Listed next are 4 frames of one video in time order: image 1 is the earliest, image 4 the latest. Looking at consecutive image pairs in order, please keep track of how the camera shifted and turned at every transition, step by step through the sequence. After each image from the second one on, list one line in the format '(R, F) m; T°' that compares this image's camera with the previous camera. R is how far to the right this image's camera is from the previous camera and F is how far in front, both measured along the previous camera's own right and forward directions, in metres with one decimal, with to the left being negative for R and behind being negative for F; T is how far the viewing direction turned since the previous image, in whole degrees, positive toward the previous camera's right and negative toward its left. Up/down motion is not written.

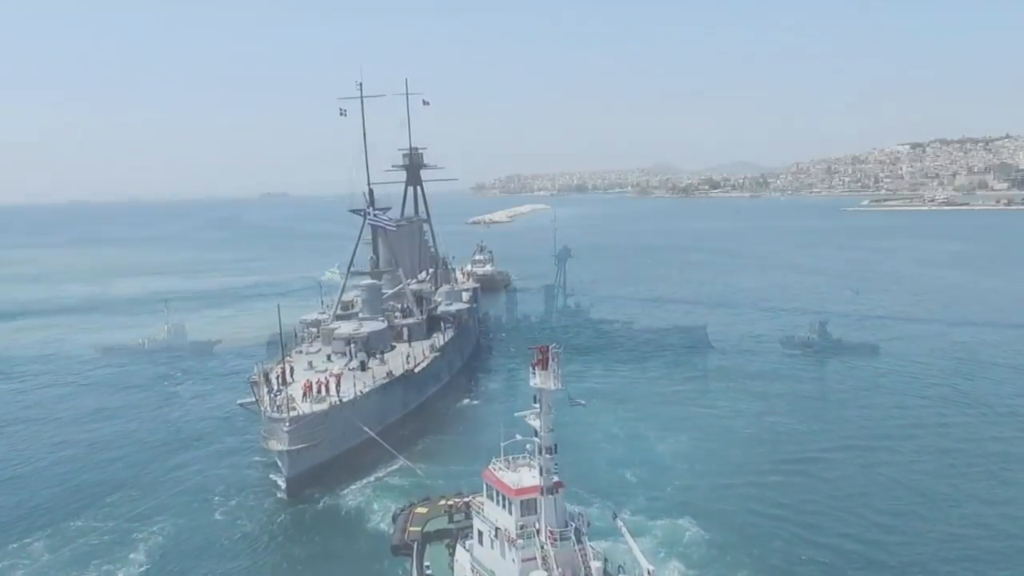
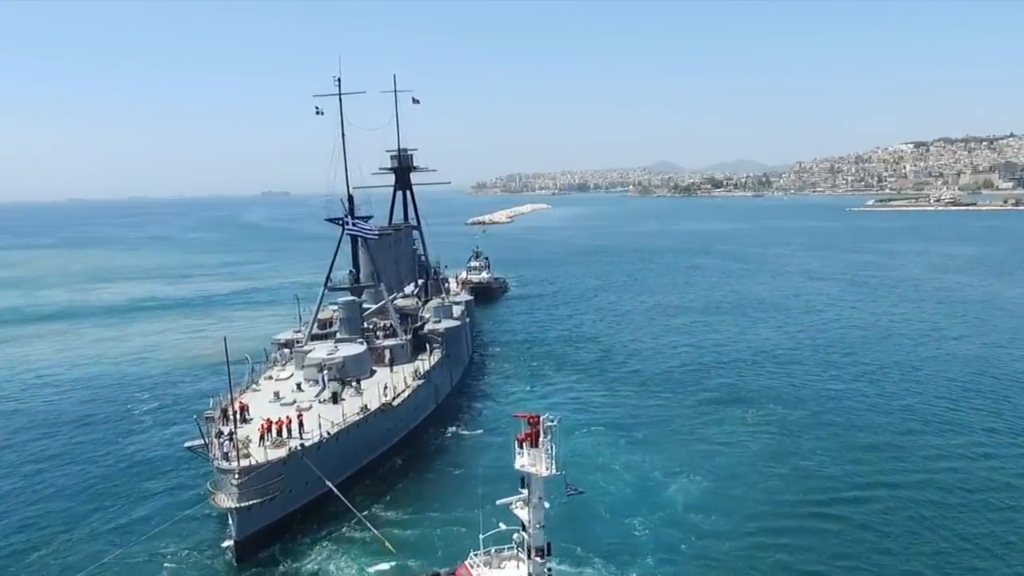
(+0.2, +3.4) m; 0°
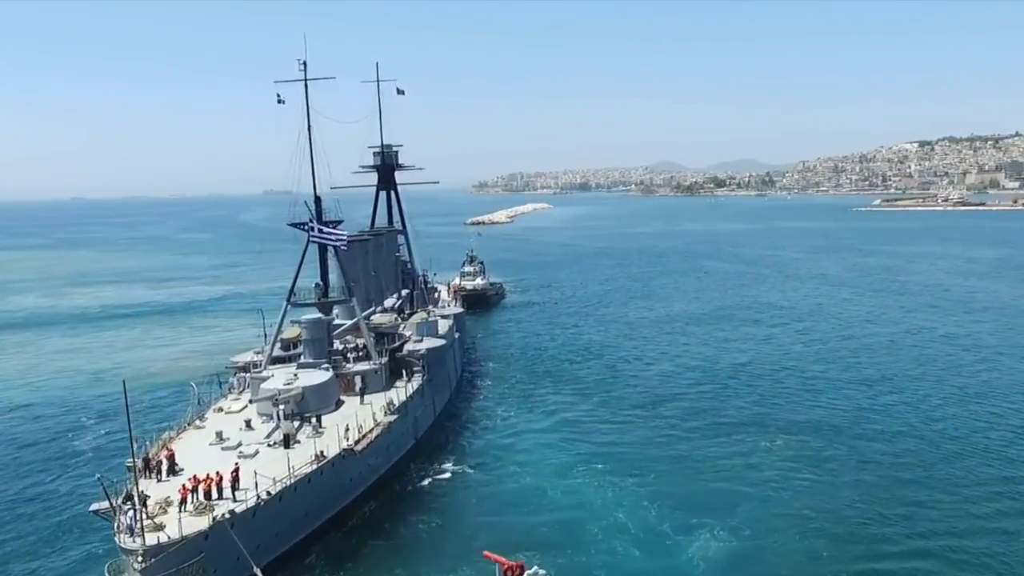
(+0.2, +4.4) m; 0°
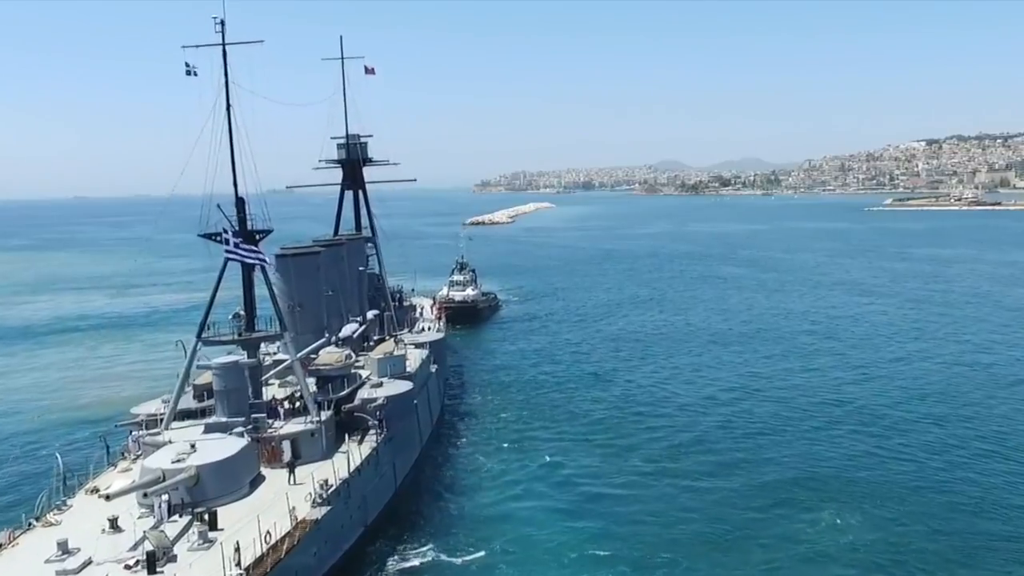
(+0.3, +7.0) m; 0°
